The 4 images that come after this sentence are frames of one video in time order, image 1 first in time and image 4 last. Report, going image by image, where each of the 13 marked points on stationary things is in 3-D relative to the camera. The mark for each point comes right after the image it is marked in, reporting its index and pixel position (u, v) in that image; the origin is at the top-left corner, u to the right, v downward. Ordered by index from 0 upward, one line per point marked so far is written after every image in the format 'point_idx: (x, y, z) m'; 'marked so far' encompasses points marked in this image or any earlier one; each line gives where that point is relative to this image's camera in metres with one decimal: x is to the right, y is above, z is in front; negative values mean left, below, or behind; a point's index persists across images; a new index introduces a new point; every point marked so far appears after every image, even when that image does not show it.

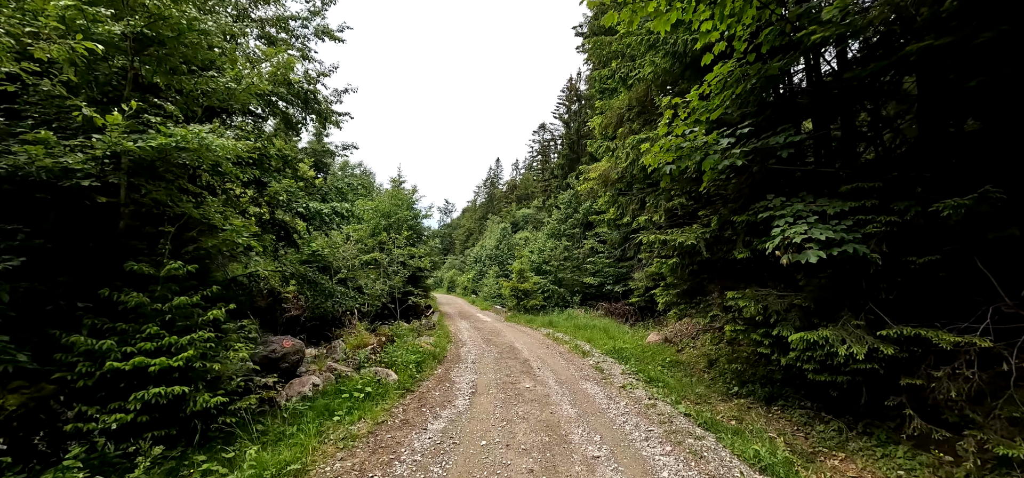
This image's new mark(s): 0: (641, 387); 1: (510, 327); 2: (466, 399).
0: (+2.4, -2.7, +7.6) m
1: (-0.1, -4.1, +19.2) m
2: (-0.8, -2.7, +7.0) m
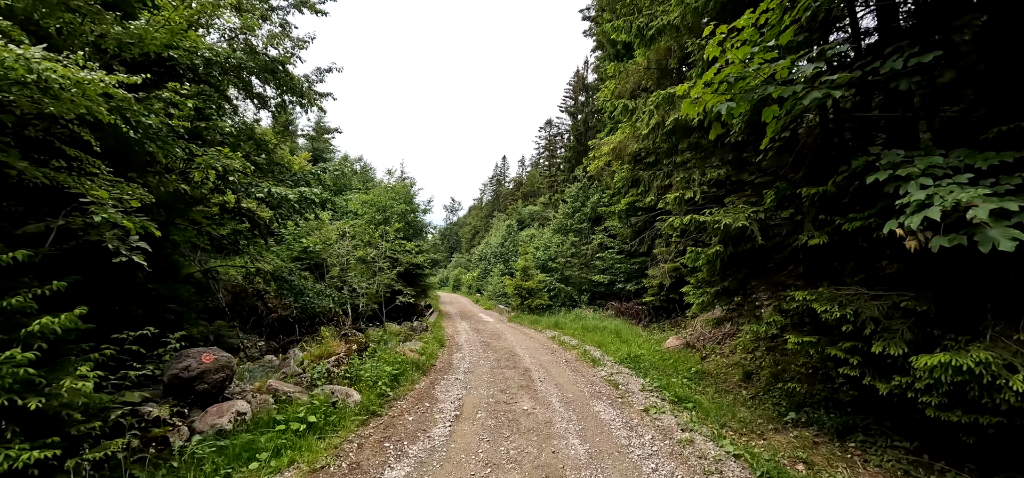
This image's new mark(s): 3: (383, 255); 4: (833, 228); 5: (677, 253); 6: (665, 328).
0: (+2.3, -2.5, +6.1) m
1: (0.0, -3.8, +17.7) m
2: (-0.9, -2.5, +5.5) m
3: (-6.1, -0.8, +19.9) m
4: (+3.2, +0.1, +4.2) m
5: (+5.2, -0.5, +13.2) m
6: (+5.3, -3.1, +14.6) m
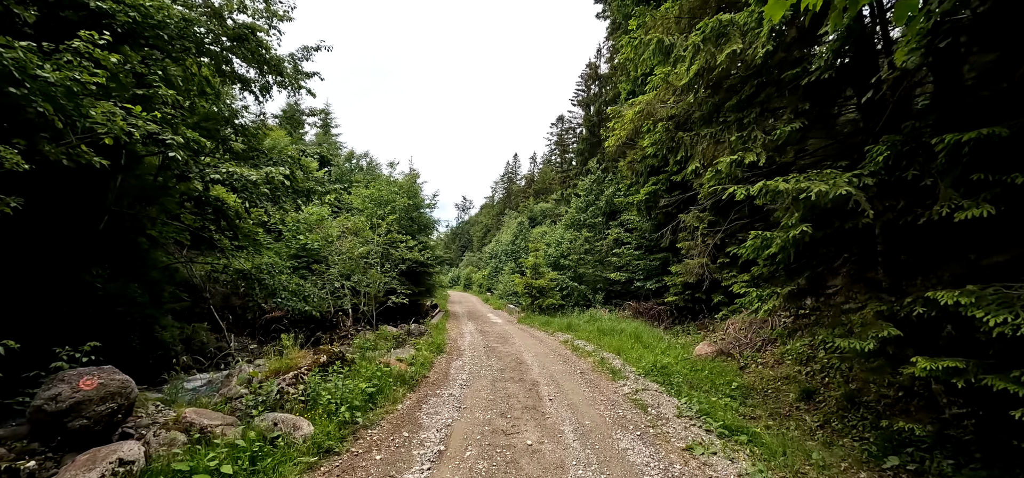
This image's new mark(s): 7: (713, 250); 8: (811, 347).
0: (+2.3, -2.3, +4.6) m
1: (+0.4, -3.6, +16.3) m
2: (-0.9, -2.3, +4.1) m
3: (-5.7, -0.6, +18.7) m
4: (+3.2, +0.3, +2.7) m
5: (+5.4, -0.2, +11.7) m
6: (+5.6, -2.9, +13.1) m
7: (+5.6, -0.3, +11.7) m
8: (+5.2, -1.9, +7.3) m
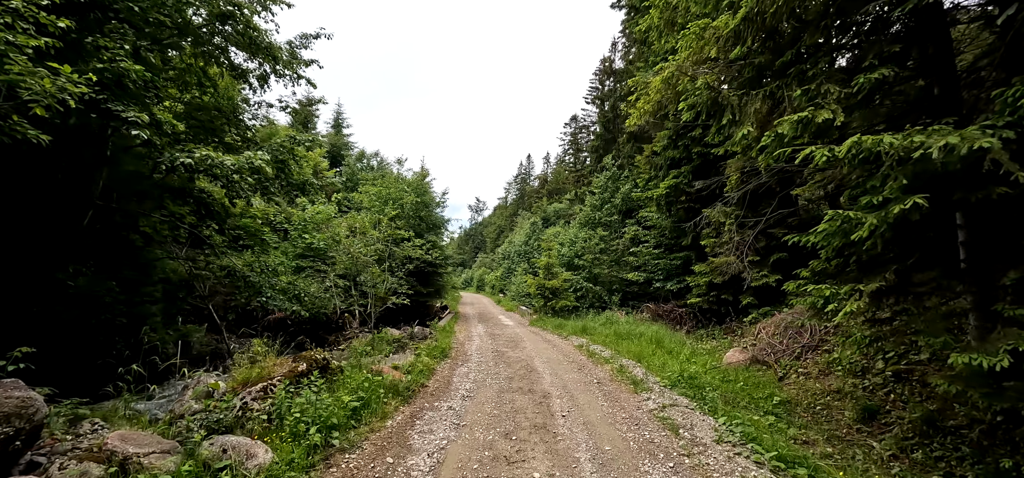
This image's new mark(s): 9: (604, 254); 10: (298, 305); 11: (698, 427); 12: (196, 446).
0: (+2.3, -2.2, +3.7) m
1: (+0.8, -3.5, +15.5) m
2: (-0.9, -2.2, +3.3) m
3: (-5.2, -0.5, +18.0) m
4: (+3.1, +0.4, +1.8) m
5: (+5.7, -0.1, +10.6) m
6: (+5.9, -2.8, +12.0) m
7: (+5.9, -0.2, +10.7) m
8: (+5.4, -1.8, +6.3) m
9: (+4.3, -0.7, +19.4) m
10: (-5.7, -1.8, +11.2) m
11: (+2.2, -2.3, +5.0) m
12: (-2.6, -1.7, +3.5) m
